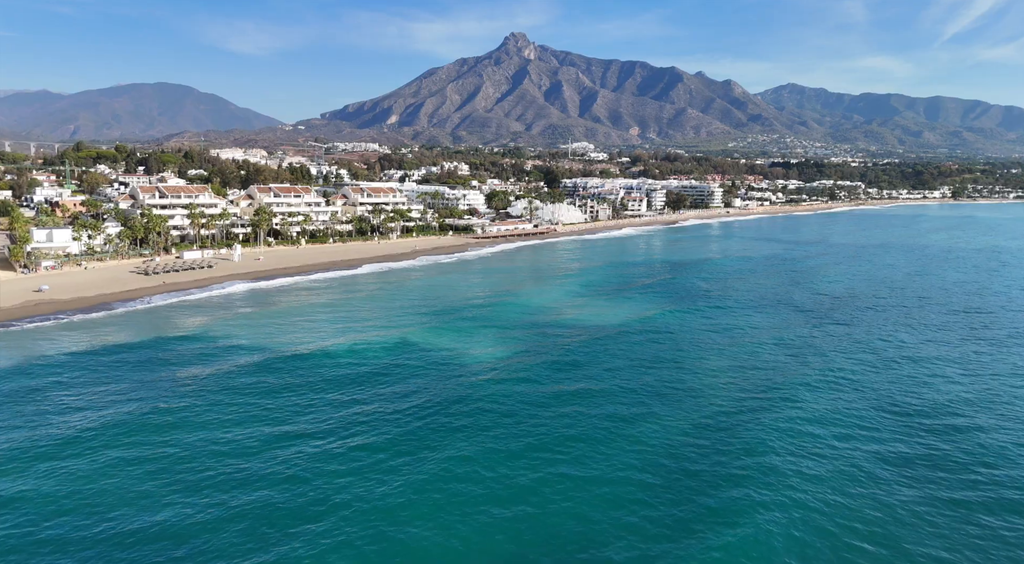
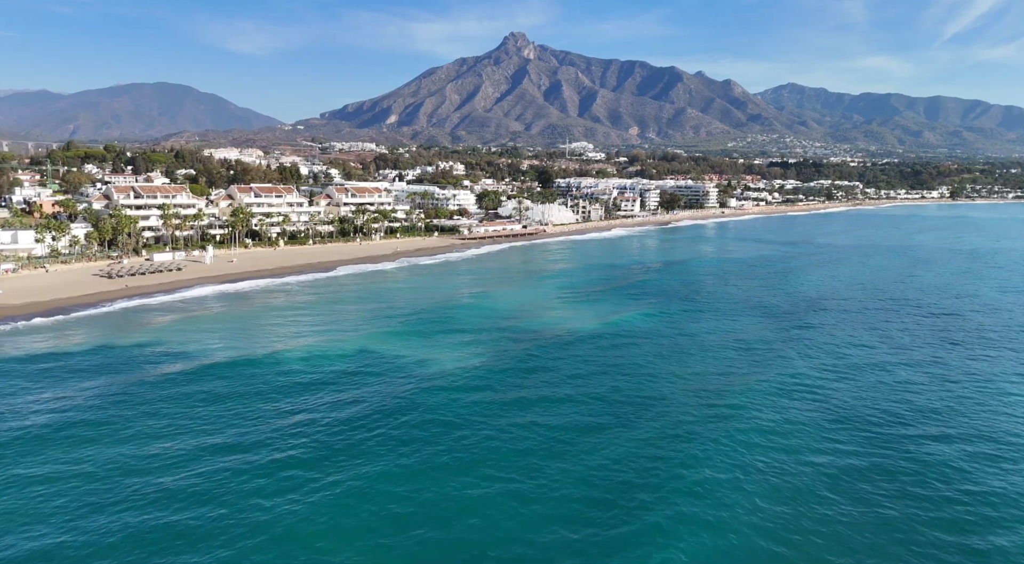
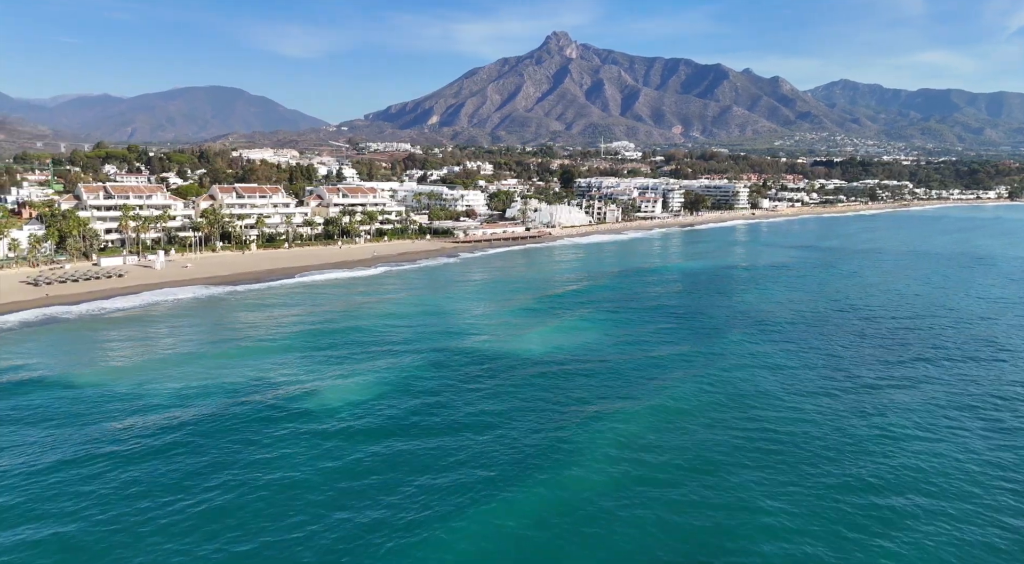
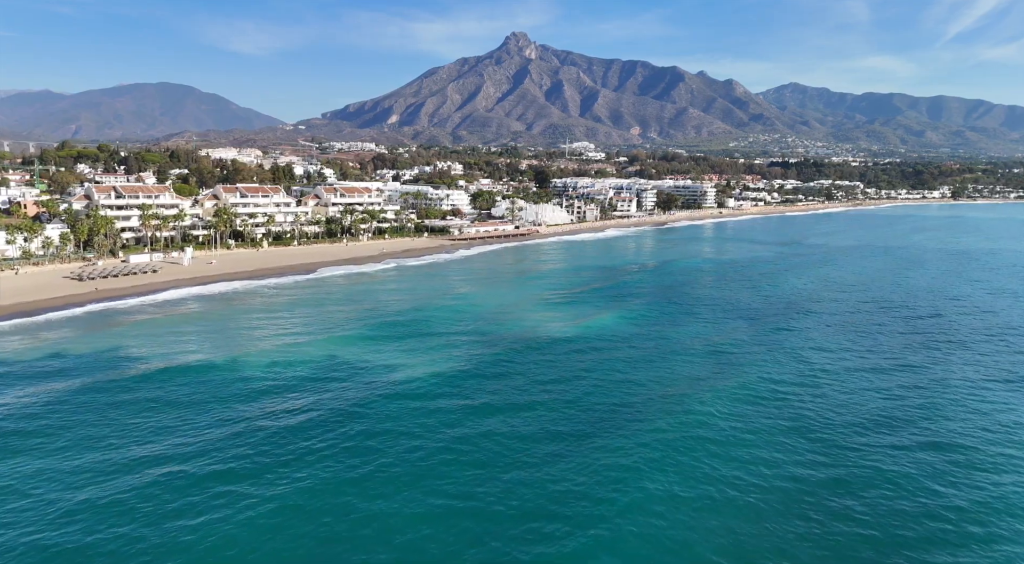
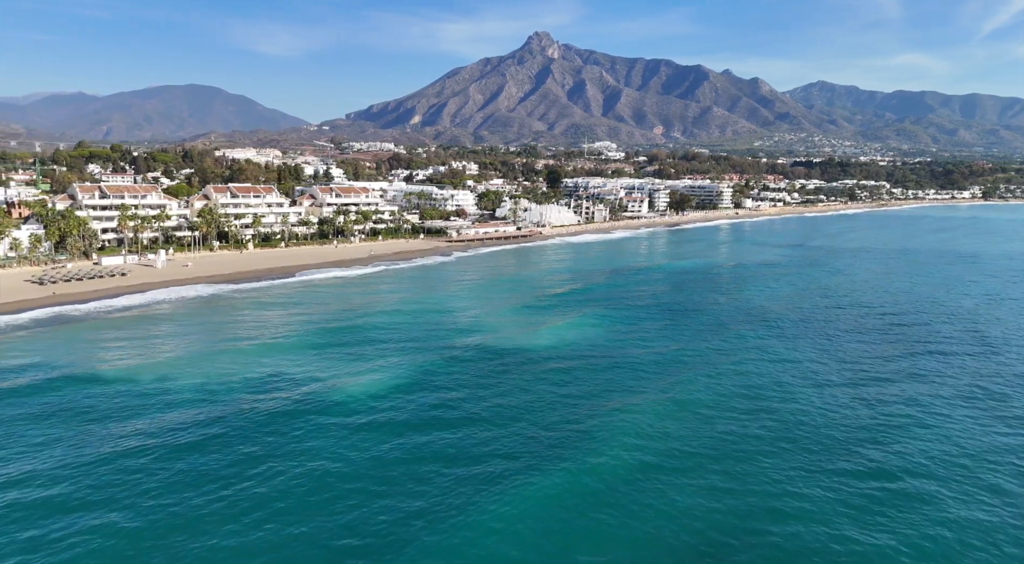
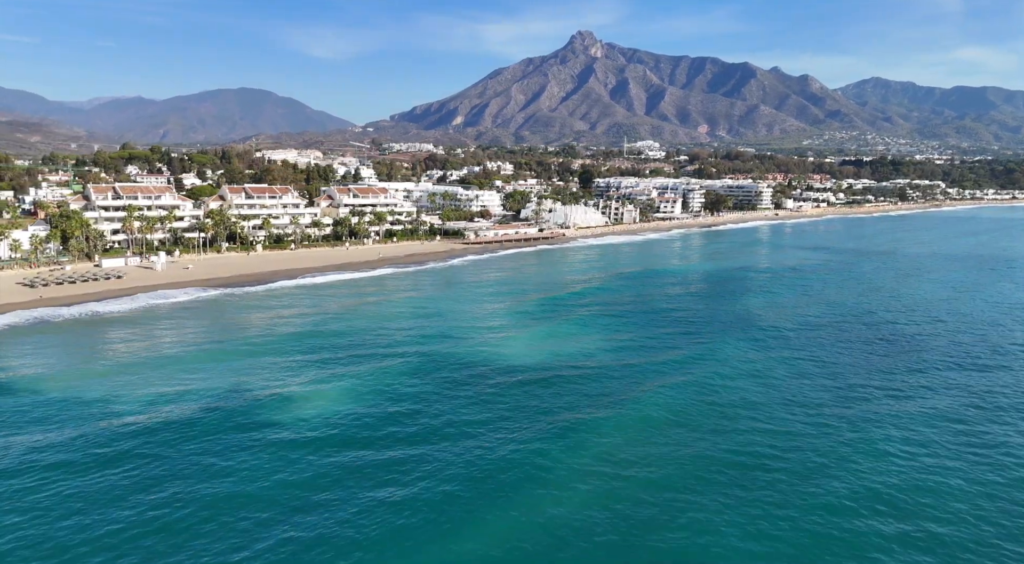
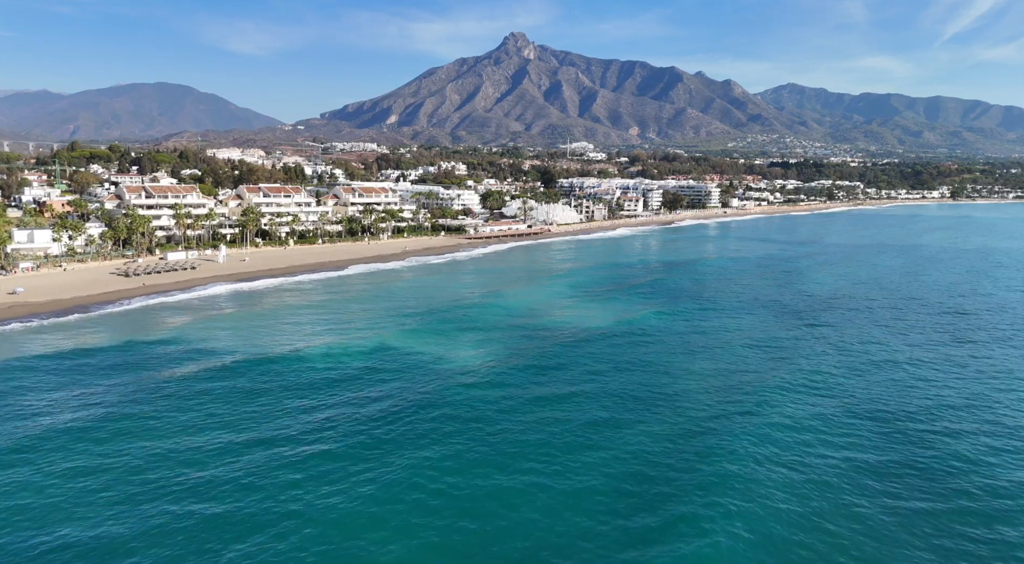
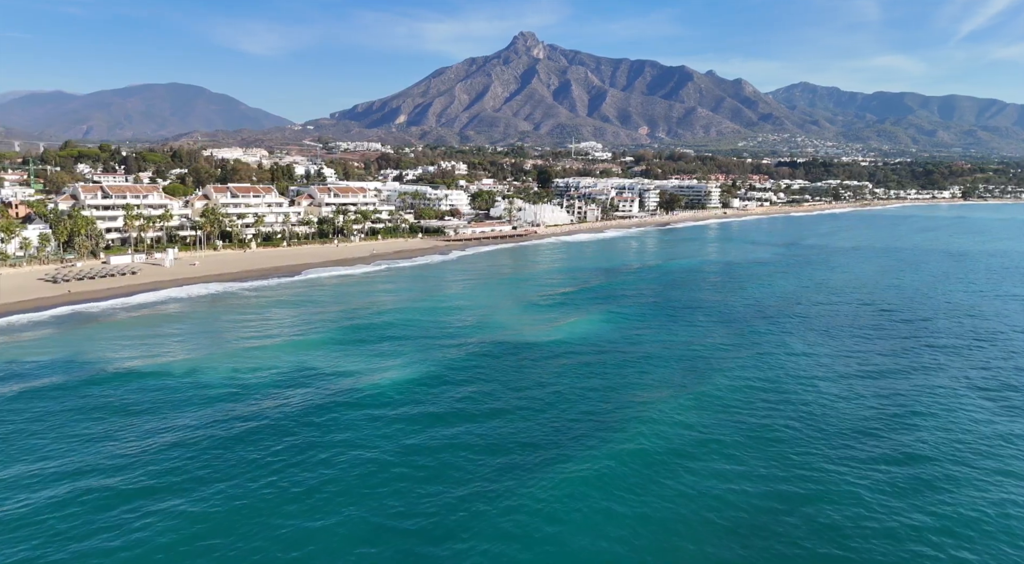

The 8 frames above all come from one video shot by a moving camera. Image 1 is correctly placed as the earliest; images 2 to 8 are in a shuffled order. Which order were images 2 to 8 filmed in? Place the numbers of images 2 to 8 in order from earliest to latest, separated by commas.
7, 2, 4, 8, 5, 3, 6
